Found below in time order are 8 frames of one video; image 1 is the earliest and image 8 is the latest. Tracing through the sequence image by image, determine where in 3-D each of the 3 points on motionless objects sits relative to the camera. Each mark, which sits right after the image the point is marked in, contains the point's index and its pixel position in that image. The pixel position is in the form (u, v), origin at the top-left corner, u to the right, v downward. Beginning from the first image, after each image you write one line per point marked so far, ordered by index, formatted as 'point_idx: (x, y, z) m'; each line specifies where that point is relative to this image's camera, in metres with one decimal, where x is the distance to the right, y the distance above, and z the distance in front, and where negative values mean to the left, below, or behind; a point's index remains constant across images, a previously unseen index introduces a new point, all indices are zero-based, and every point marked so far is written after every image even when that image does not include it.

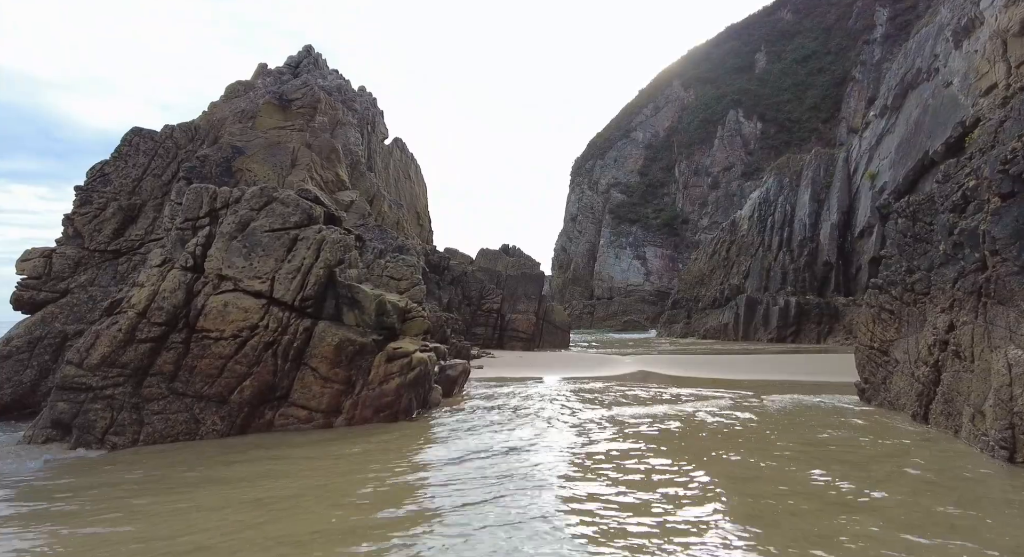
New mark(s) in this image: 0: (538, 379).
0: (+0.8, -3.0, +15.4) m
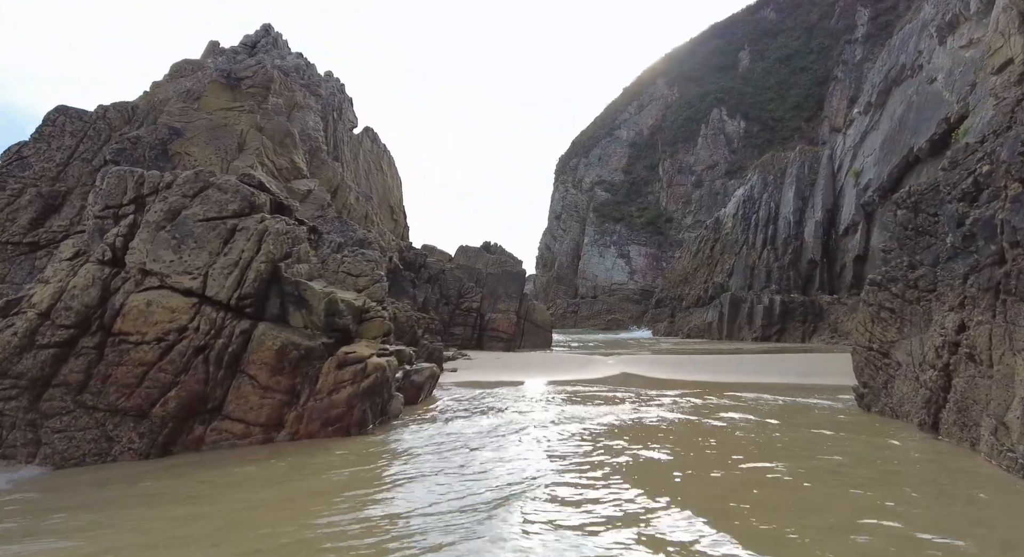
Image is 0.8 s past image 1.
0: (+0.1, -2.9, +14.4) m
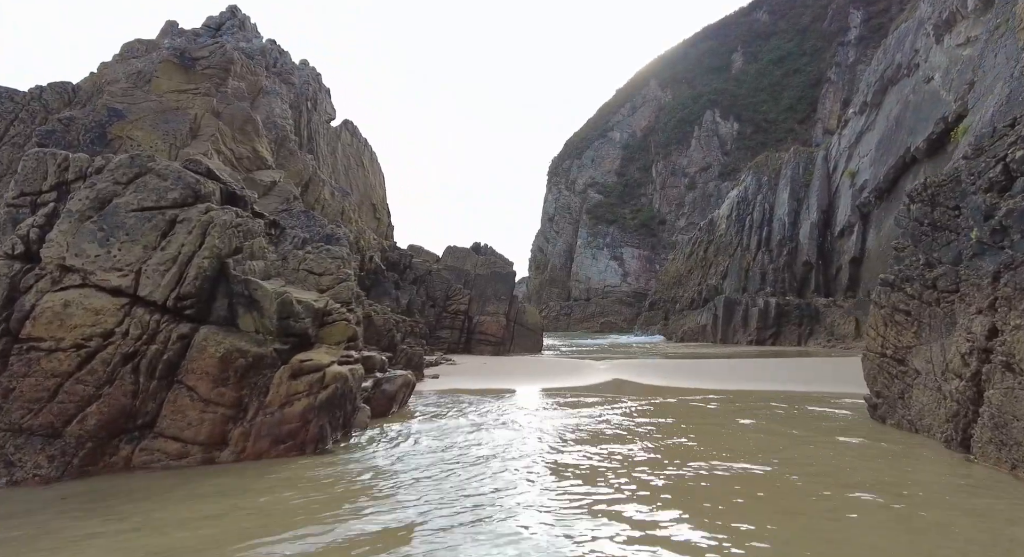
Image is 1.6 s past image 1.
0: (-0.3, -2.9, +13.5) m
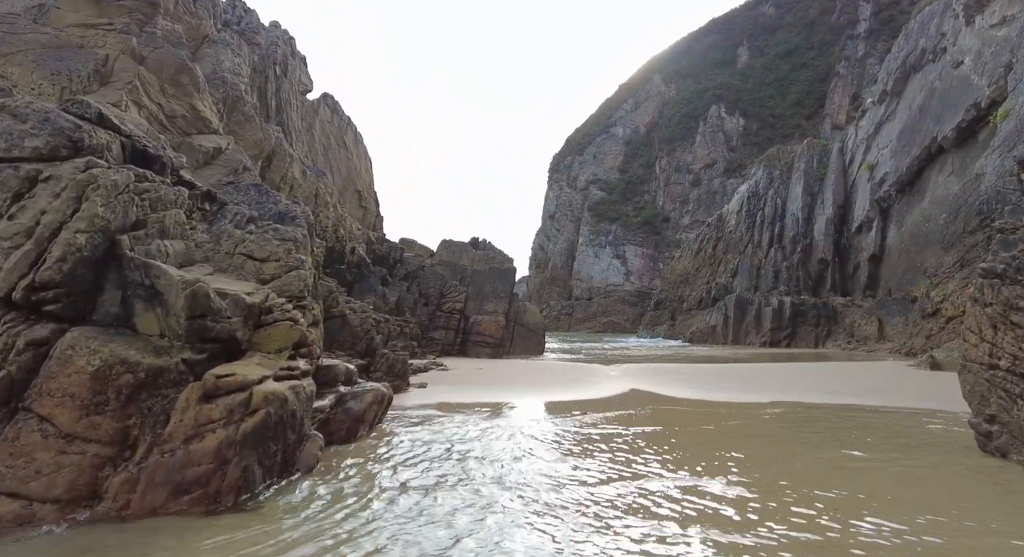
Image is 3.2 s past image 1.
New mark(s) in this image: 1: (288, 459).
0: (-0.4, -2.8, +11.4) m
1: (-2.6, -2.1, +6.0) m
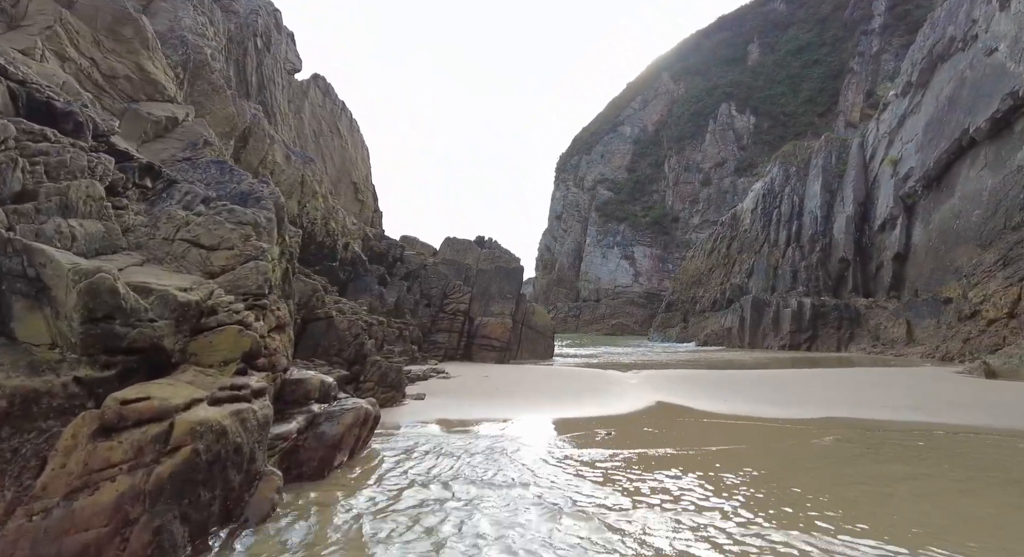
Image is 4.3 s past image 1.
0: (-0.2, -2.7, +9.9) m
1: (-2.5, -2.0, +4.6) m
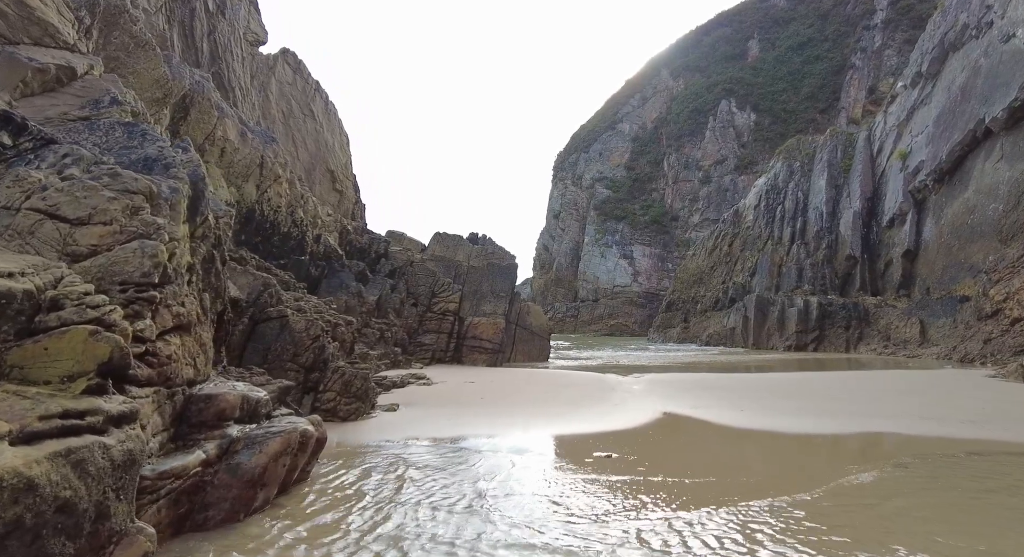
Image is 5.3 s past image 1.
0: (-0.4, -2.6, +8.5) m
1: (-2.7, -1.9, +3.1) m
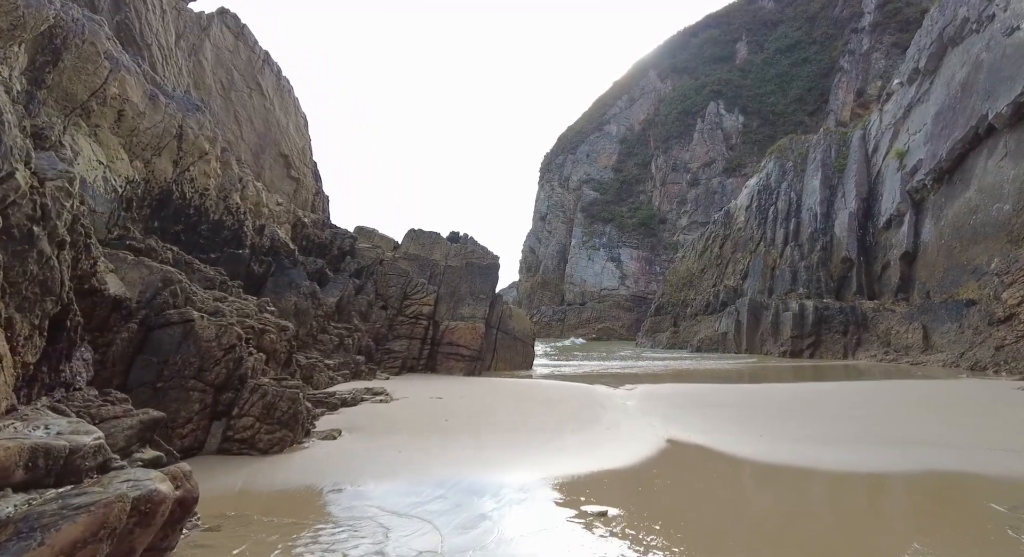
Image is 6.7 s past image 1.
0: (-0.9, -2.5, +6.5) m
1: (-3.0, -1.8, +1.1) m
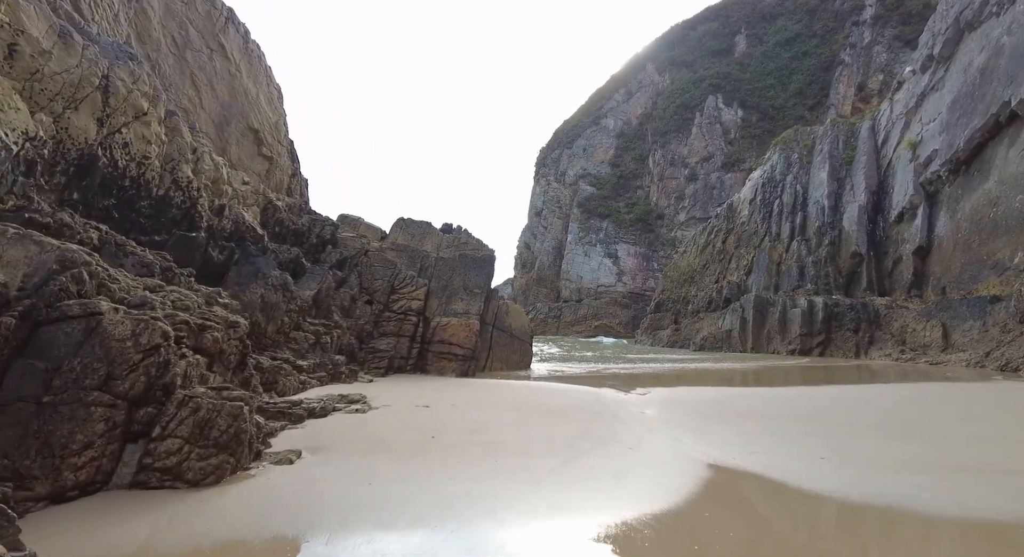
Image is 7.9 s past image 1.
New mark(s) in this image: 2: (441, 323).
0: (-0.8, -2.3, +4.9) m
1: (-2.9, -1.6, -0.6) m
2: (-2.4, -1.5, +17.1) m
